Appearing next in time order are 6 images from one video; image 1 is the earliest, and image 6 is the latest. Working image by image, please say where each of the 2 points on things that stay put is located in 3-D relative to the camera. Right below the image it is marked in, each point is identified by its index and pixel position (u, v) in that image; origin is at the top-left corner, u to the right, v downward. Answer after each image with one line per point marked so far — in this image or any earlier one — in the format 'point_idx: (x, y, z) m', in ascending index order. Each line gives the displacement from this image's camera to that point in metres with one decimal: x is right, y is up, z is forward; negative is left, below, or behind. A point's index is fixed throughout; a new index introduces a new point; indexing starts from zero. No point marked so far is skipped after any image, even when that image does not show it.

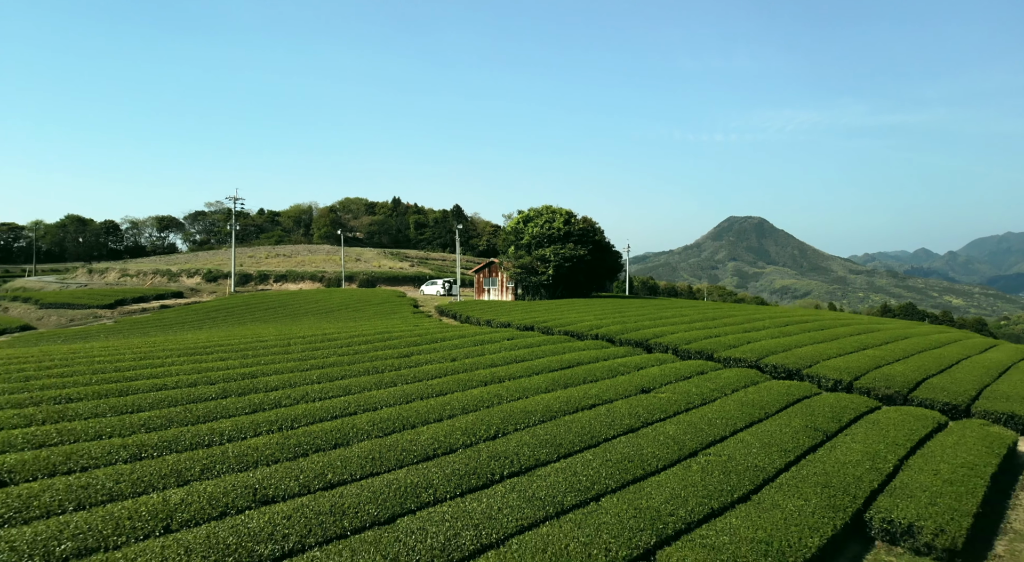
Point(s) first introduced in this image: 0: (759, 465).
0: (+3.7, -2.8, +12.1) m
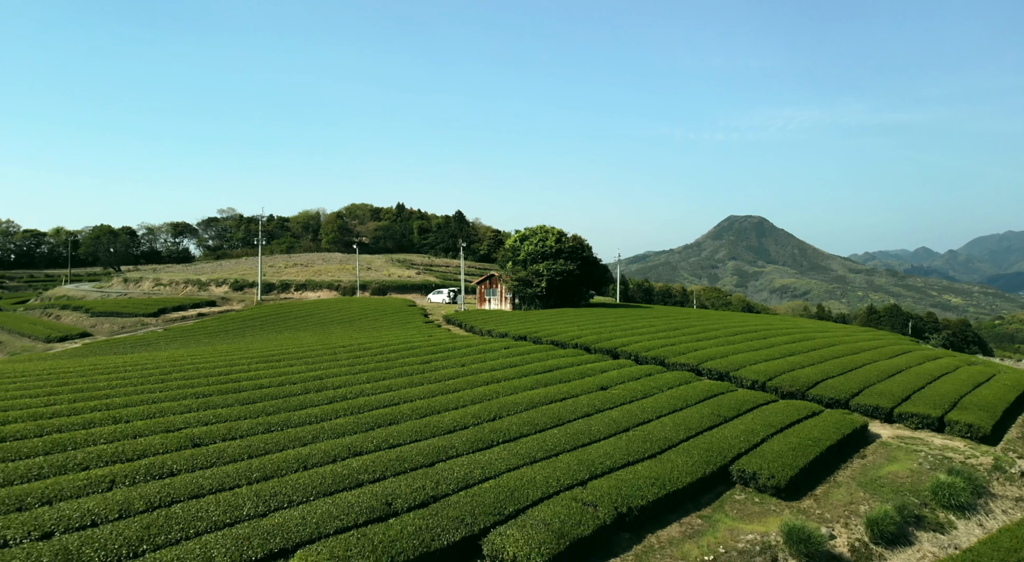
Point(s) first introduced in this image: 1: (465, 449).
0: (+3.5, -3.6, +18.3) m
1: (-1.0, -3.6, +16.4) m
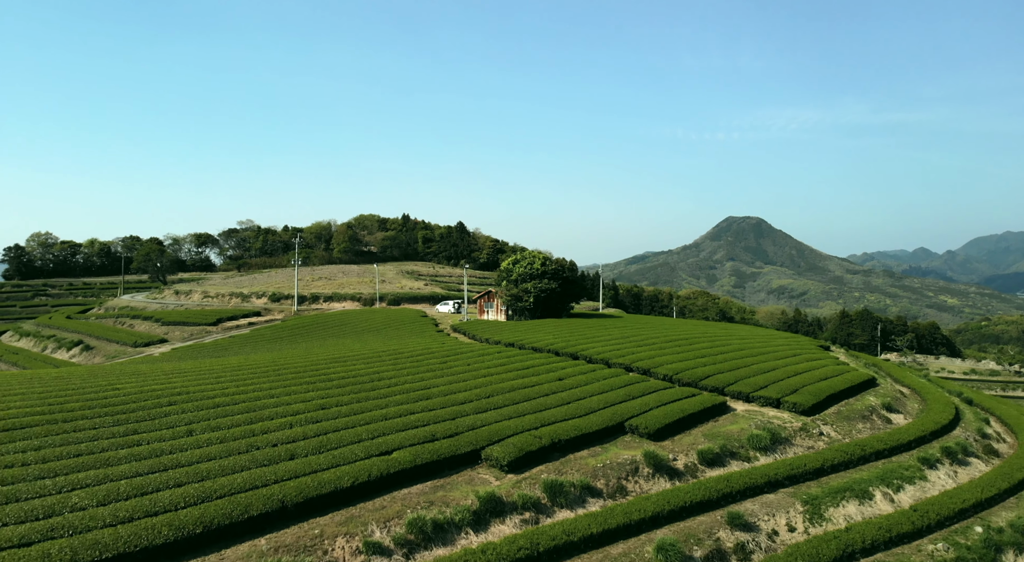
0: (+3.0, -4.9, +30.7) m
1: (-1.5, -4.8, +28.8) m
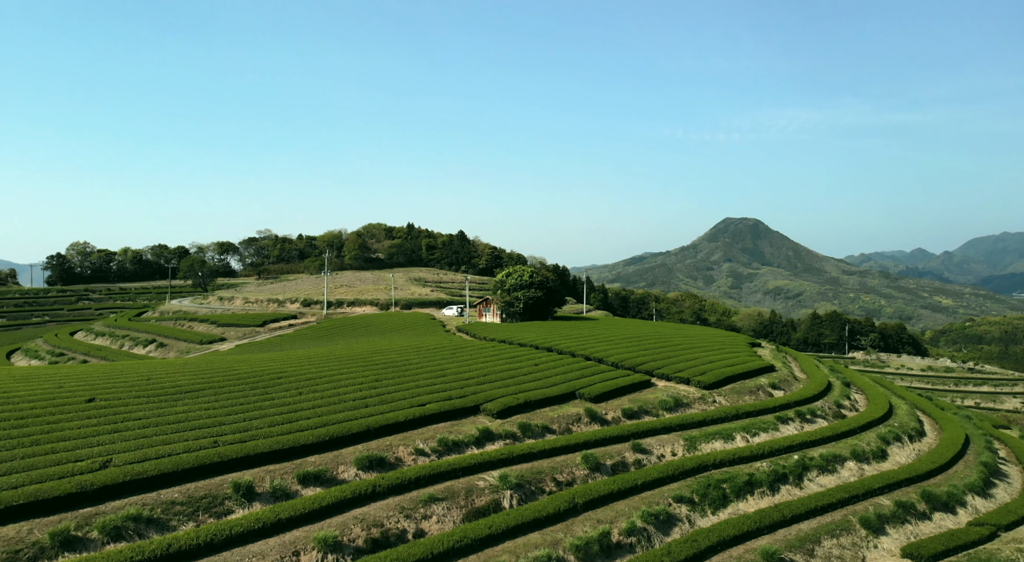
0: (+2.4, -5.8, +45.5) m
1: (-2.1, -5.8, +43.6) m
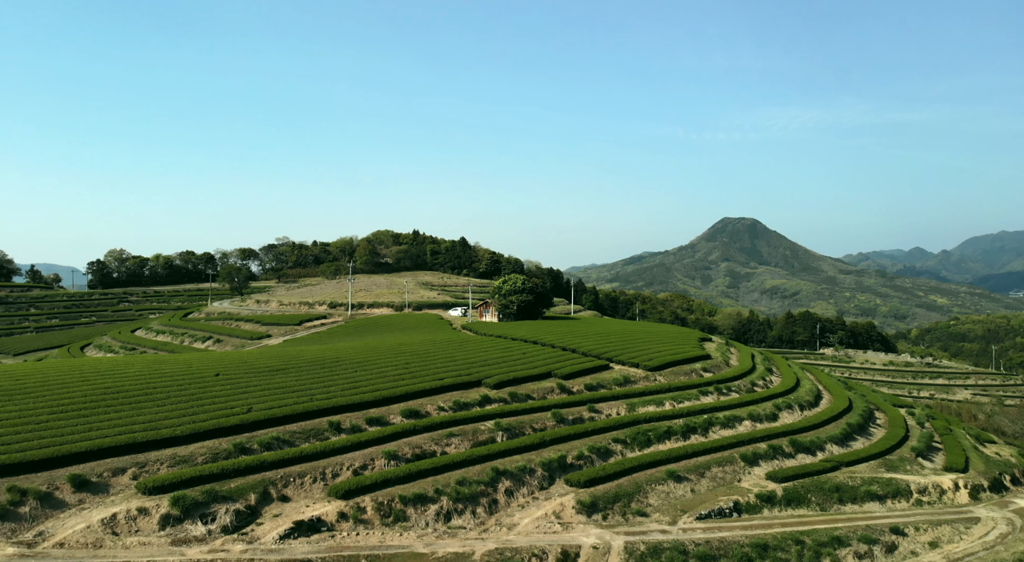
0: (+1.8, -6.6, +61.9) m
1: (-2.7, -6.5, +60.0) m
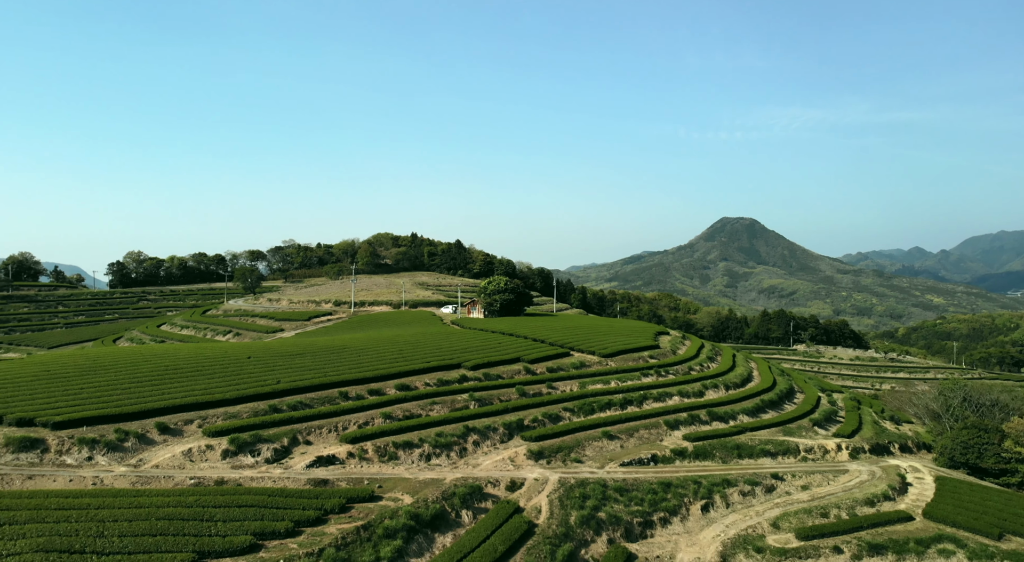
0: (-0.5, -6.7, +75.2) m
1: (-5.0, -6.7, +73.3) m
